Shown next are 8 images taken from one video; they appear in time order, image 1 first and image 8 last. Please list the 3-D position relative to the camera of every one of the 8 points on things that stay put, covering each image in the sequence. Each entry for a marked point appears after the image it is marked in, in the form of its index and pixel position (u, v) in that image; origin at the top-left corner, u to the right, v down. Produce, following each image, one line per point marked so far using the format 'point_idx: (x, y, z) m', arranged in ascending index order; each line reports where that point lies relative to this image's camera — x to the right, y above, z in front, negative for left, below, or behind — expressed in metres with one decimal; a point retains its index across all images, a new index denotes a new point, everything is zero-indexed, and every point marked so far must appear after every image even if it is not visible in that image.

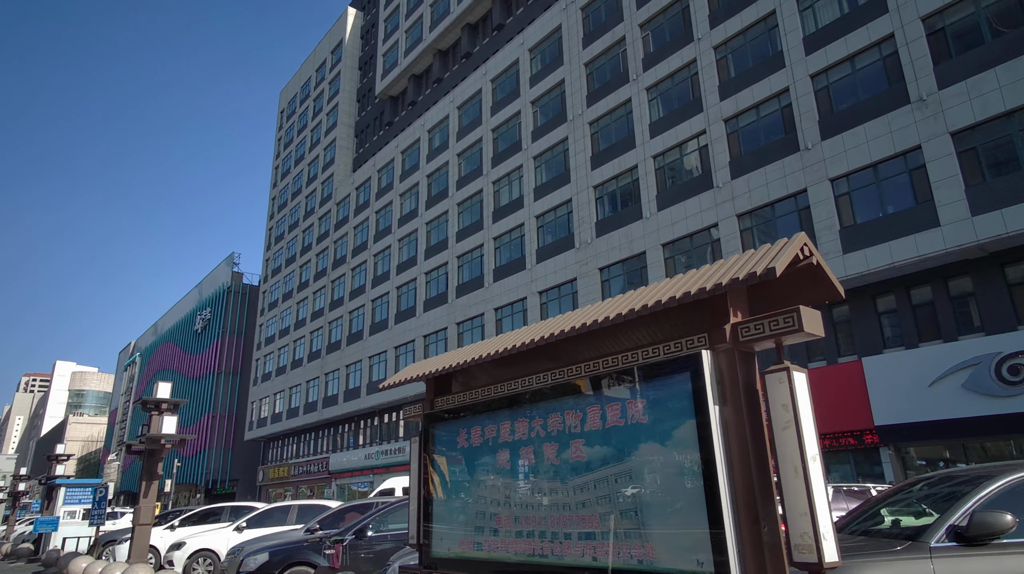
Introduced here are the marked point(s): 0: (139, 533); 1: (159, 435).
0: (-6.6, -4.4, +10.9) m
1: (-6.5, -2.7, +11.3) m
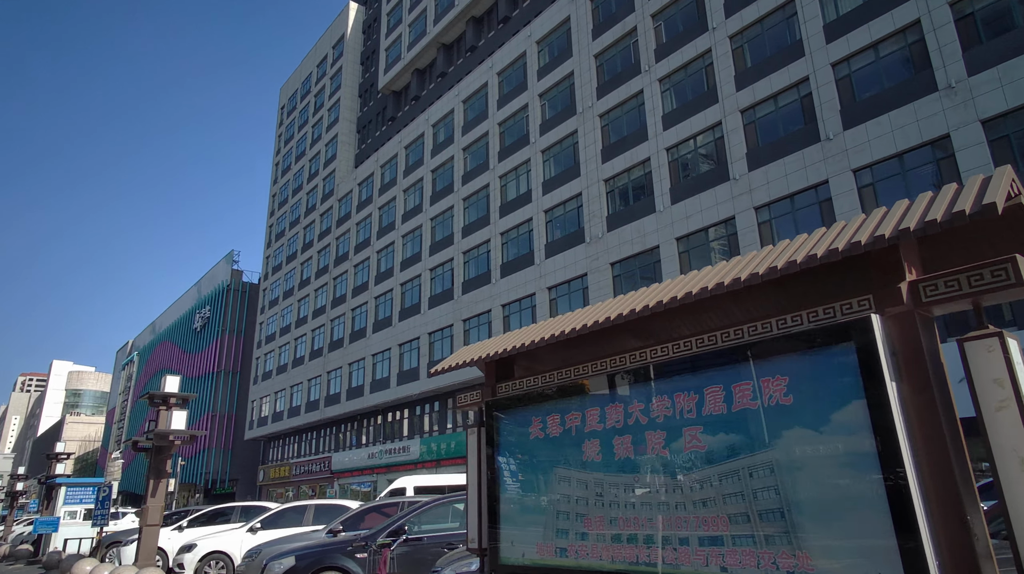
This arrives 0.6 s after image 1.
0: (-6.2, -4.2, +10.3) m
1: (-6.0, -2.5, +10.7) m
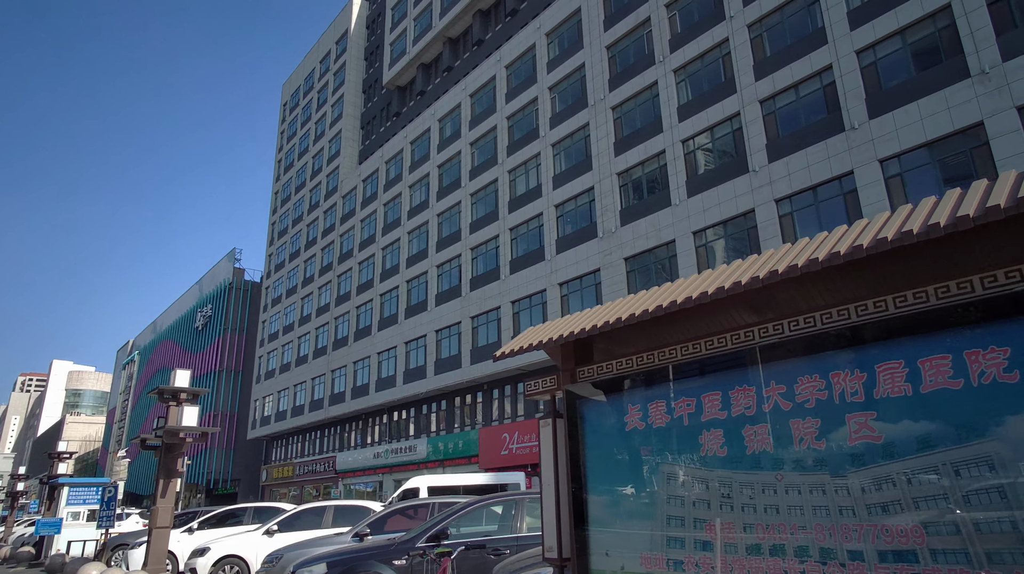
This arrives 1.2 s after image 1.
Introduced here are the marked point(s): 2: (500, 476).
0: (-5.7, -4.0, +9.7) m
1: (-5.5, -2.3, +10.1) m
2: (-0.3, -5.8, +18.8) m
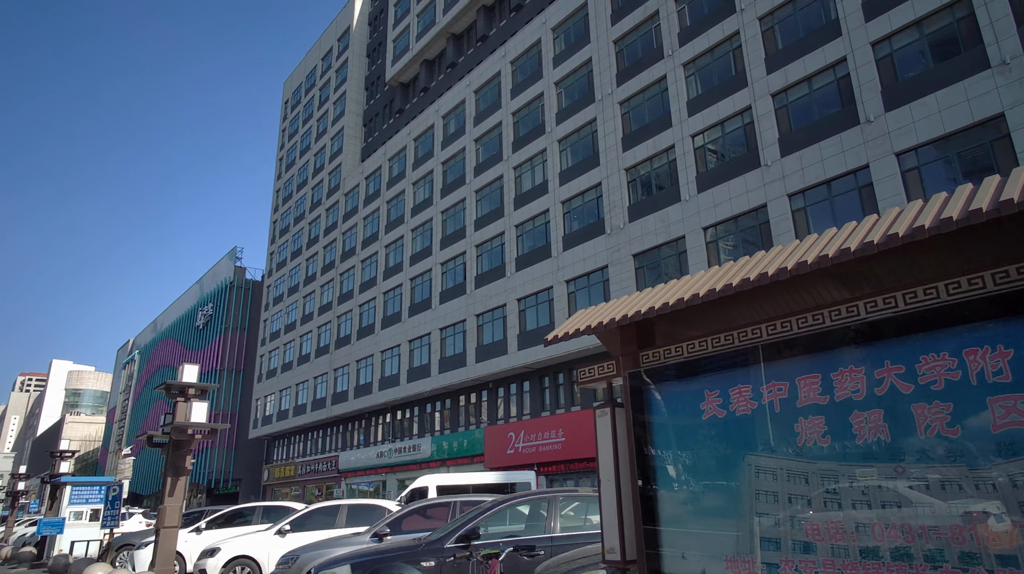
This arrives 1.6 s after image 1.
0: (-5.4, -3.9, +9.4) m
1: (-5.2, -2.2, +9.8) m
2: (0.0, -5.7, +18.5) m
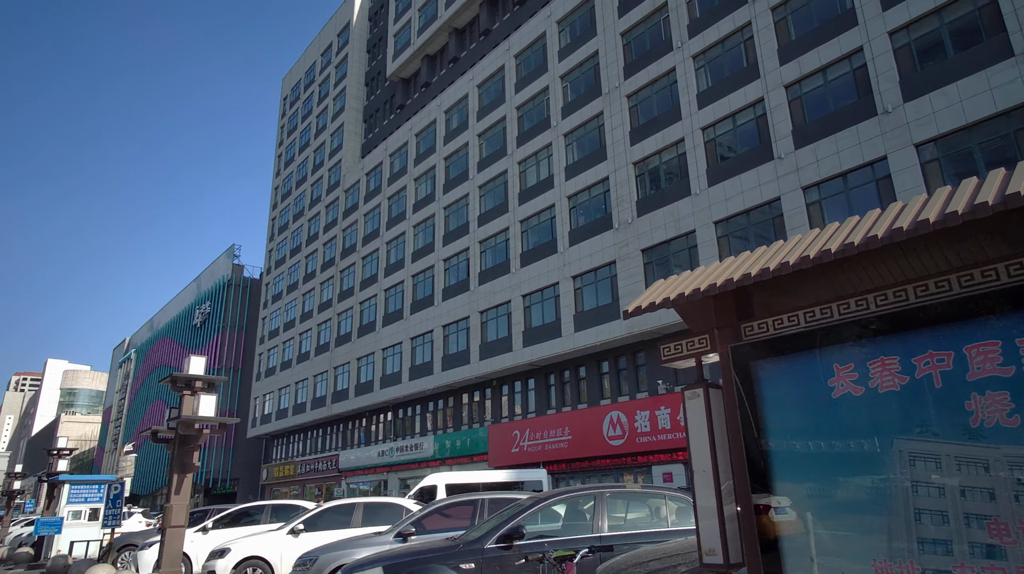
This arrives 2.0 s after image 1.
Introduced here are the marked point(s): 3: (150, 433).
0: (-5.0, -3.7, +9.0) m
1: (-4.9, -2.0, +9.3) m
2: (+0.3, -5.5, +18.0) m
3: (-5.9, -2.4, +10.0) m
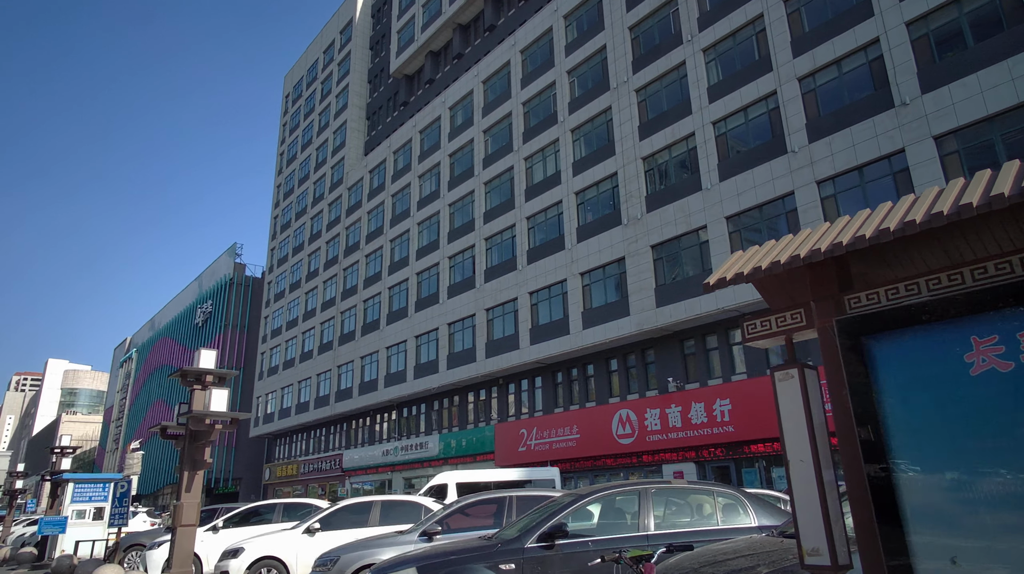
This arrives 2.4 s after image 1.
0: (-4.7, -3.5, +8.6) m
1: (-4.5, -1.9, +9.0) m
2: (+0.6, -5.4, +17.7) m
3: (-5.6, -2.3, +9.7) m
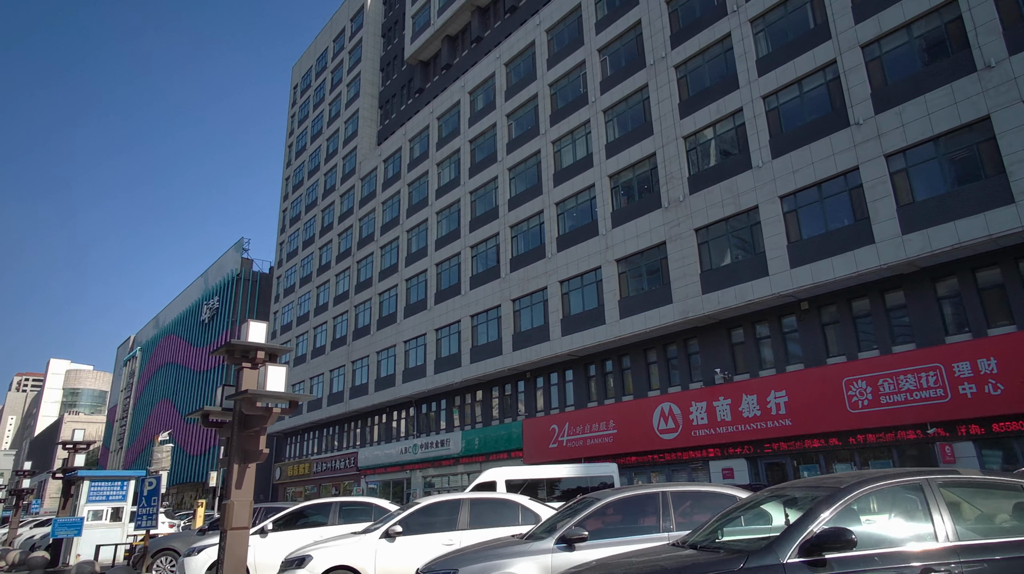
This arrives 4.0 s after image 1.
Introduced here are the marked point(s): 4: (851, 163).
0: (-3.3, -3.0, +7.2) m
1: (-3.2, -1.4, +7.6) m
2: (+2.0, -4.8, +16.3) m
3: (-4.2, -1.7, +8.3) m
4: (+10.8, +3.9, +19.5) m
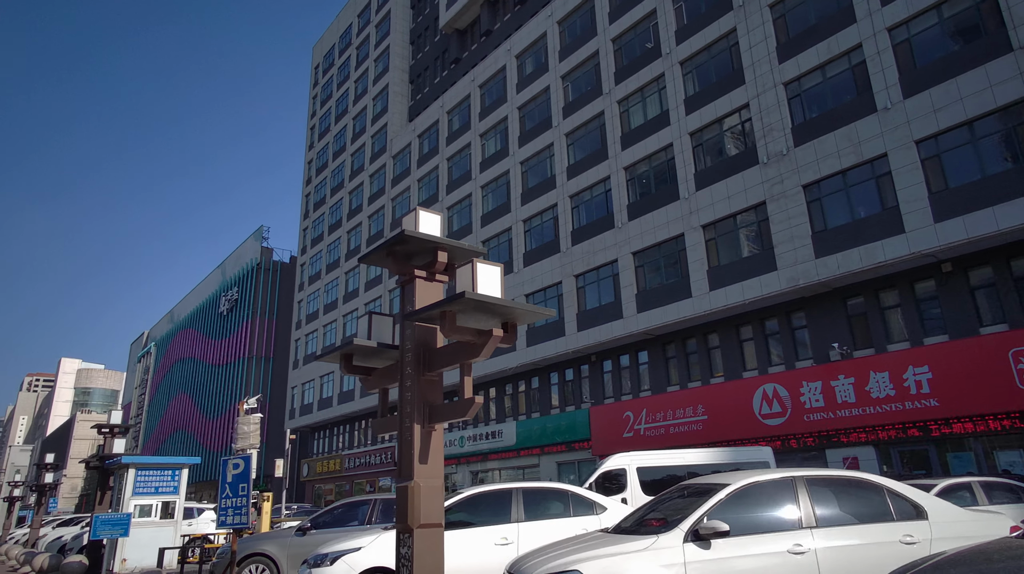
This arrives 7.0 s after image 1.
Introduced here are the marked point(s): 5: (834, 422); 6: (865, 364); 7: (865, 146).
0: (-0.6, -1.9, +4.4) m
1: (-0.5, -0.2, +4.7) m
2: (+4.8, -3.7, +13.4) m
3: (-1.5, -0.6, +5.4) m
4: (+13.6, +5.2, +16.5) m
5: (+10.2, -4.2, +19.2) m
6: (+11.0, -2.4, +18.9) m
7: (+11.2, +4.5, +19.3) m
